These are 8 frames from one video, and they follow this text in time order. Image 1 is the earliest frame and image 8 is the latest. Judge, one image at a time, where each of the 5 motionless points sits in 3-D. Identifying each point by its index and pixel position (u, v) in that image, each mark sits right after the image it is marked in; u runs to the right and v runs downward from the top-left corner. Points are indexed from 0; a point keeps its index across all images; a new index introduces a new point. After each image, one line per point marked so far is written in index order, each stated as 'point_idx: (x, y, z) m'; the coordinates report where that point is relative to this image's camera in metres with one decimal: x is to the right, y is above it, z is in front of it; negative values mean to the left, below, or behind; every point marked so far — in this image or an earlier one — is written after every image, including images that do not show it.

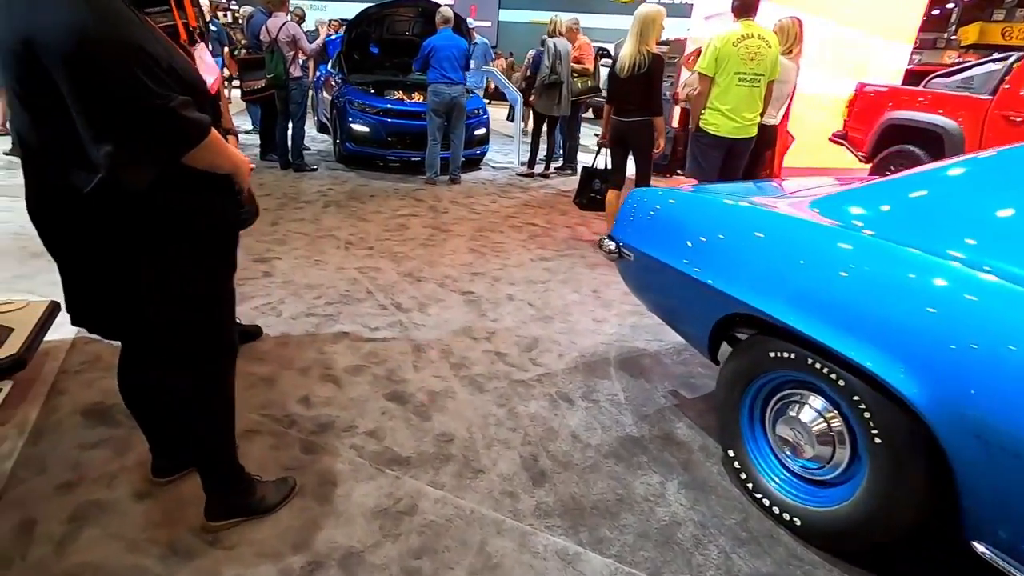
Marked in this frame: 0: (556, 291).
0: (+0.3, 0.0, +3.5) m
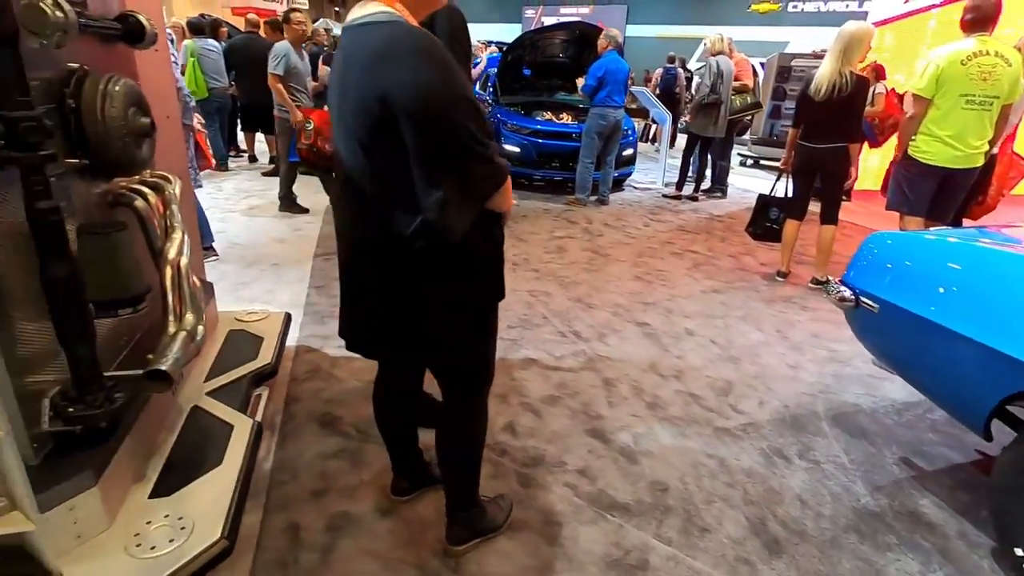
0: (+1.4, -0.3, +3.3) m
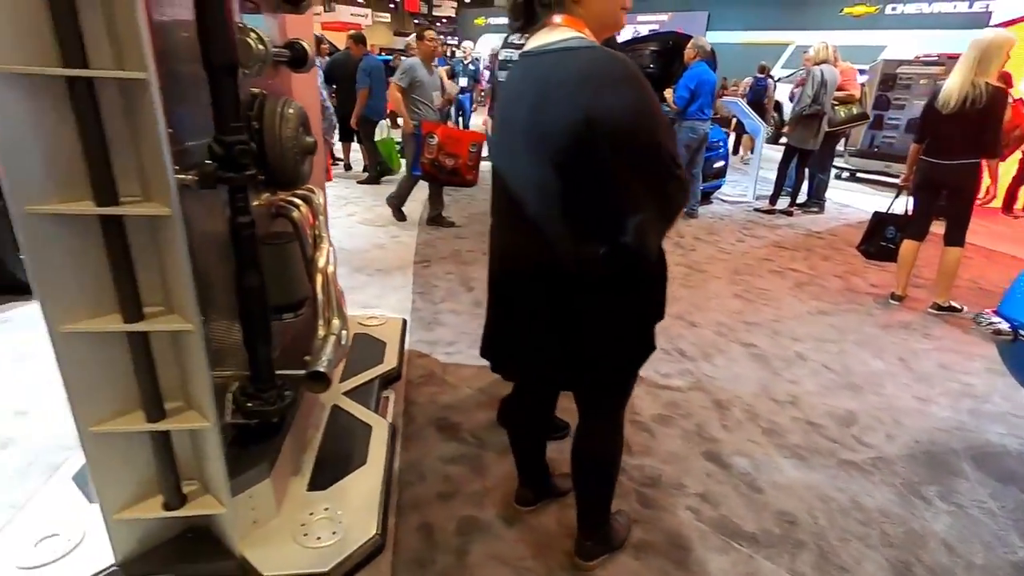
0: (+2.0, -0.4, +3.2) m
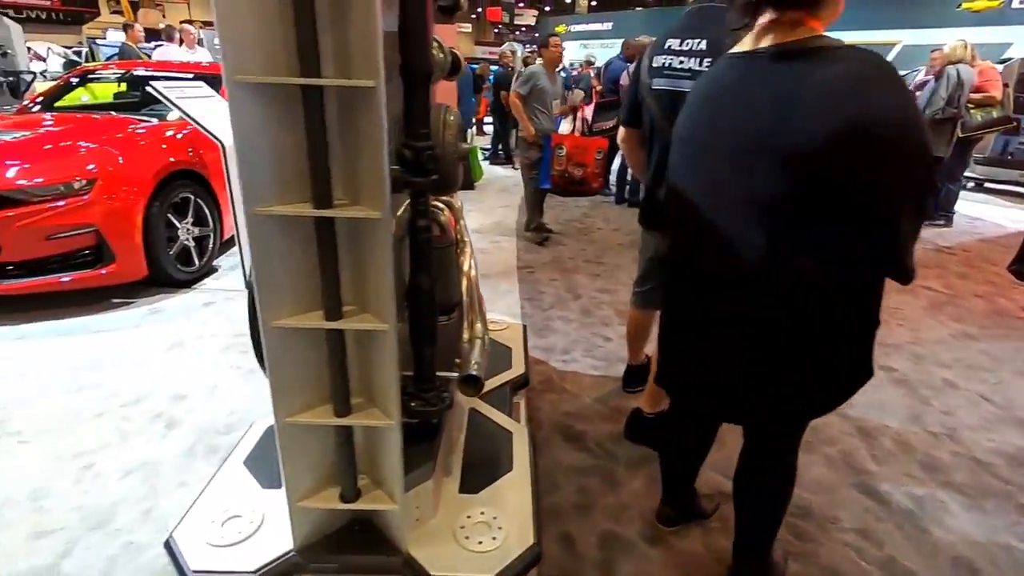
0: (+2.6, -0.5, +2.8) m
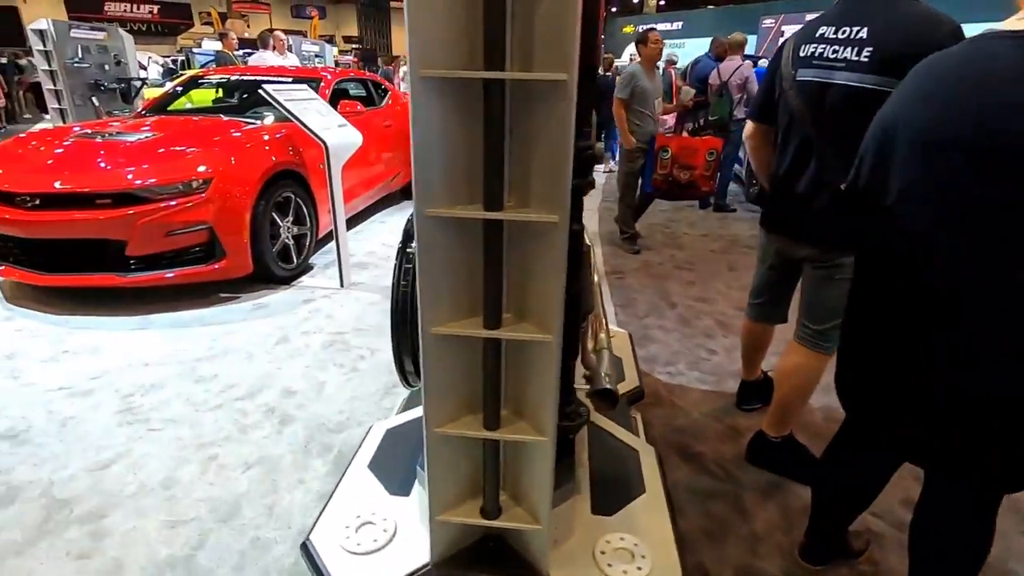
0: (+3.1, -0.6, +2.4) m
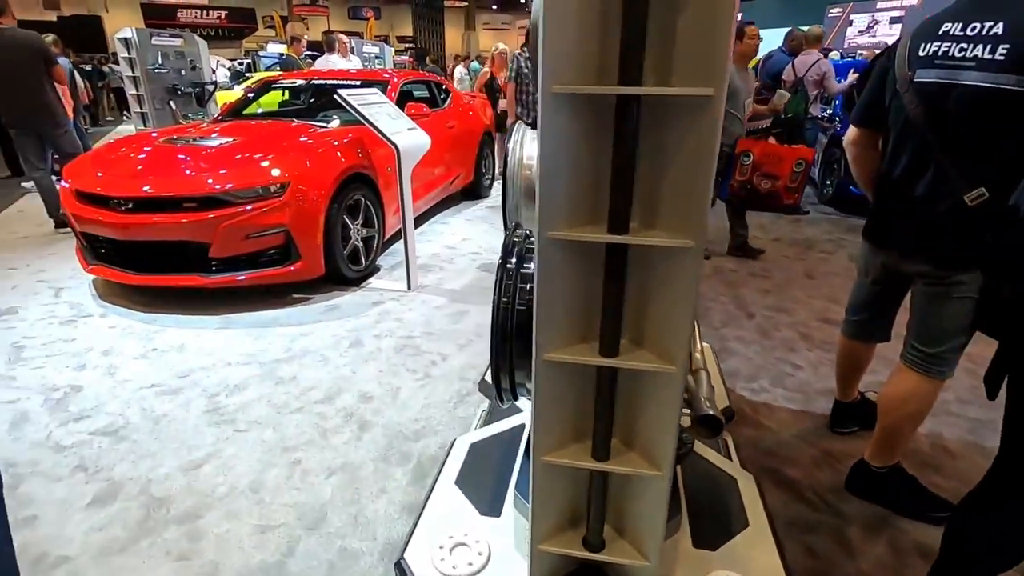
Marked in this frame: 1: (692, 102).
0: (+3.5, -0.7, +2.1) m
1: (+0.3, +0.3, +0.9) m
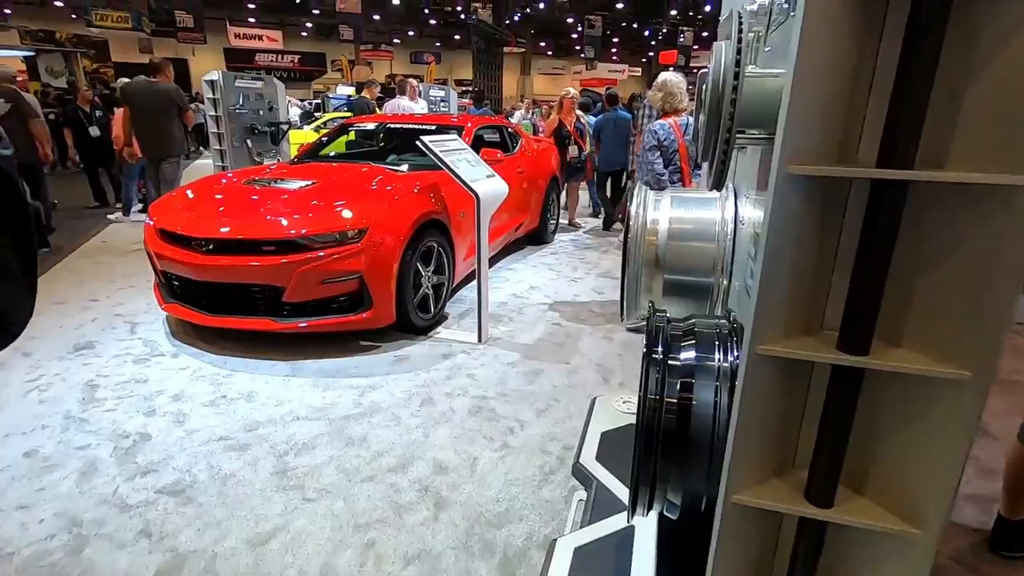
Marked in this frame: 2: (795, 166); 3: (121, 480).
0: (+3.8, -1.1, +1.5) m
1: (+0.6, +0.1, +0.7) m
2: (+0.4, +0.2, +0.7) m
3: (-1.6, -0.8, +2.2) m
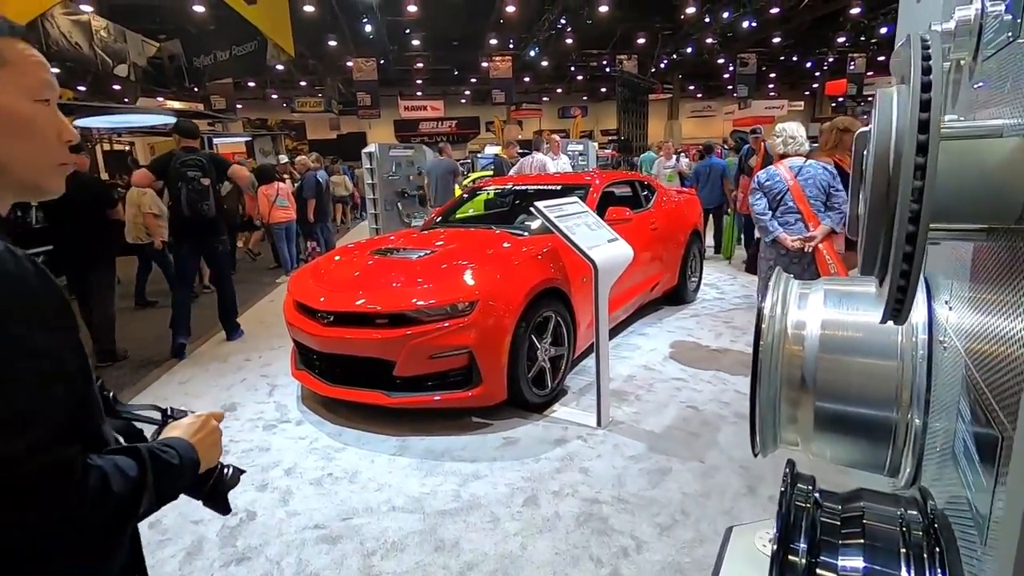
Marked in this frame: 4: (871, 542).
0: (+3.8, -1.4, +0.1) m
1: (+0.5, -0.1, +0.2) m
2: (+0.3, -0.1, +0.3) m
3: (-1.2, -1.1, +2.2) m
4: (+0.5, -0.4, +0.8) m
